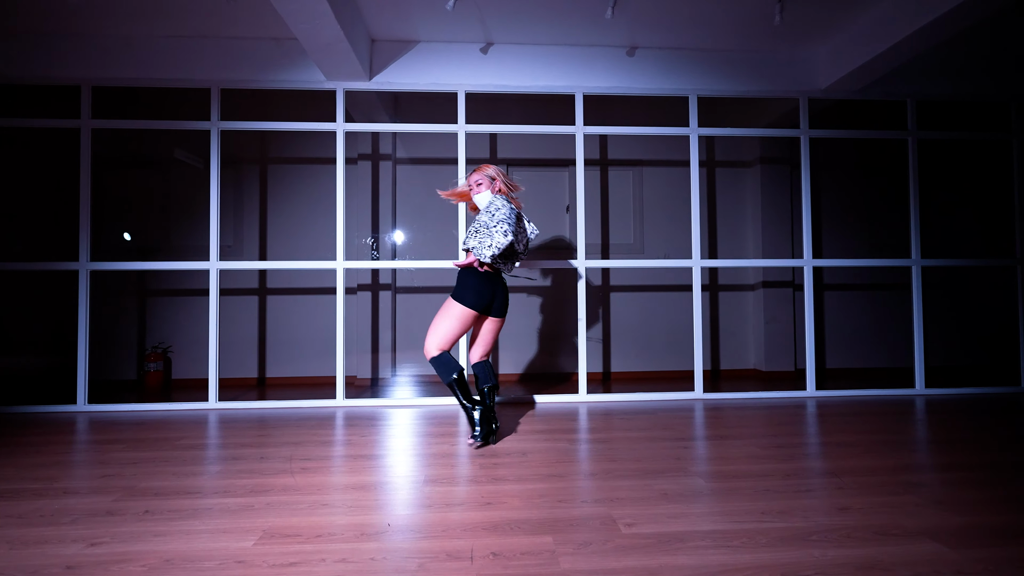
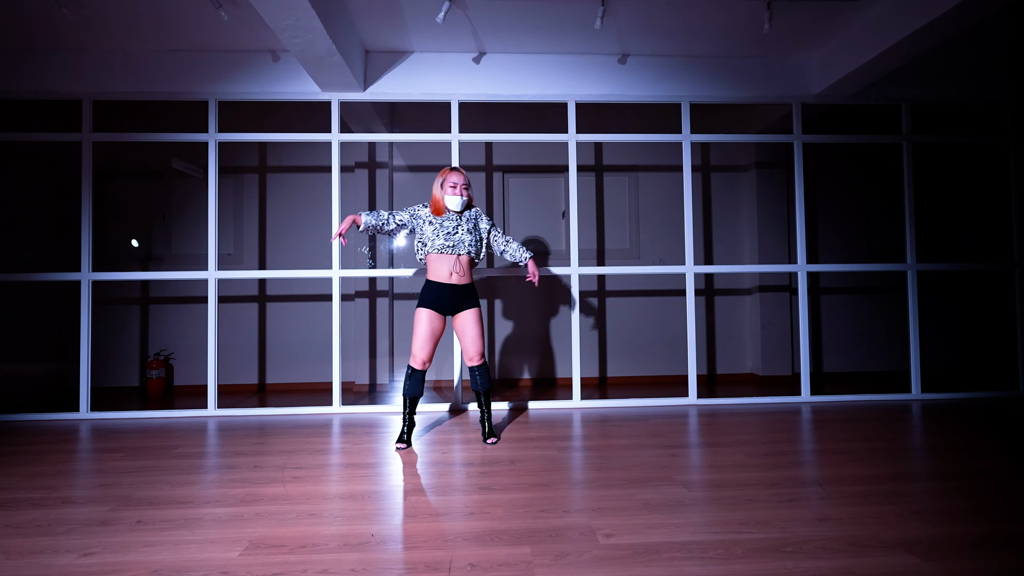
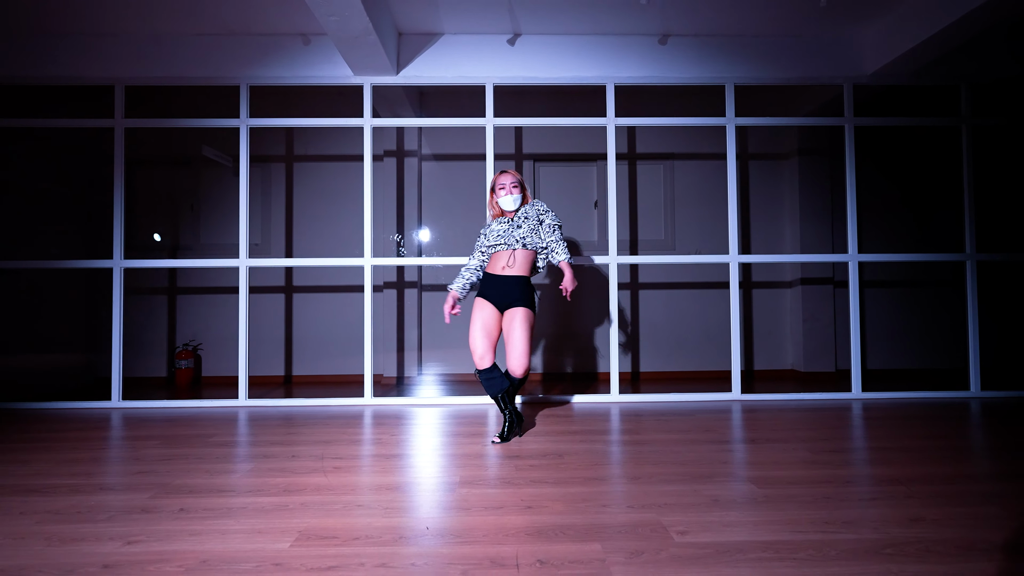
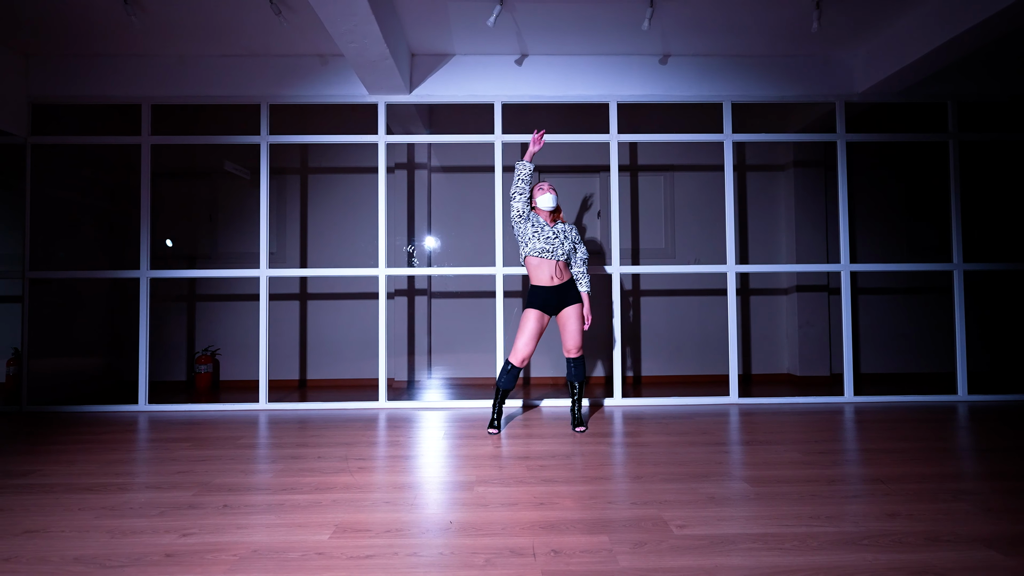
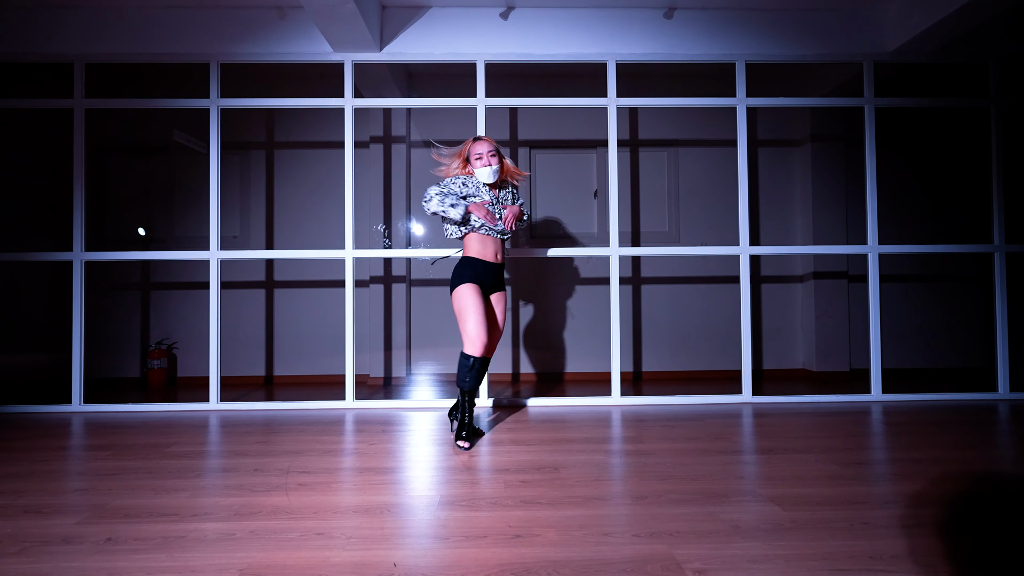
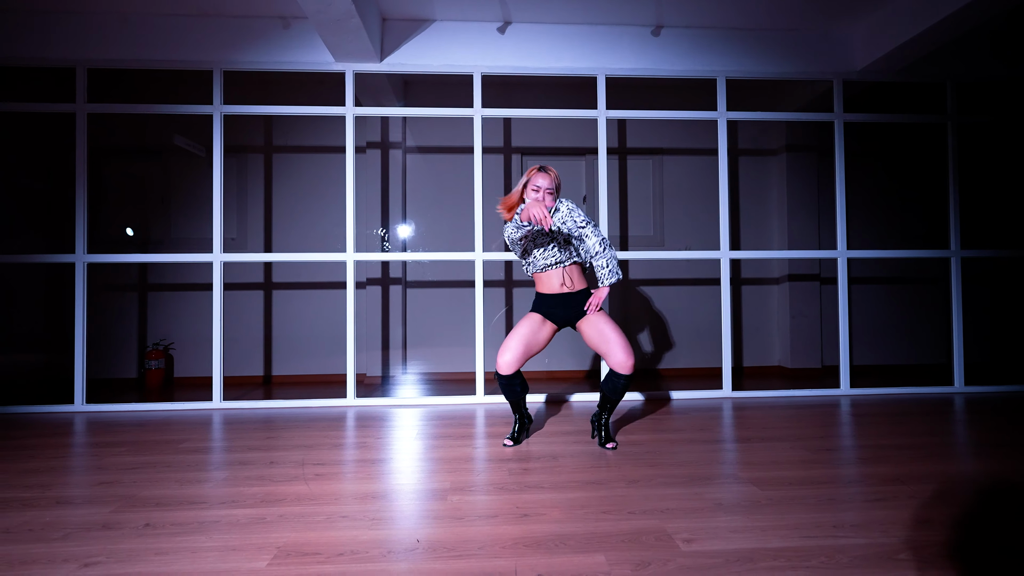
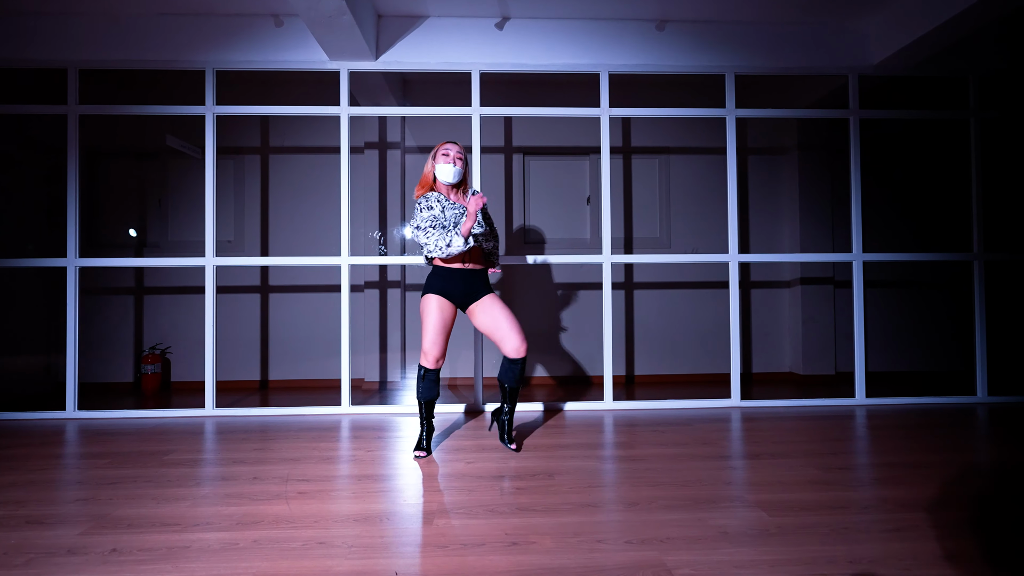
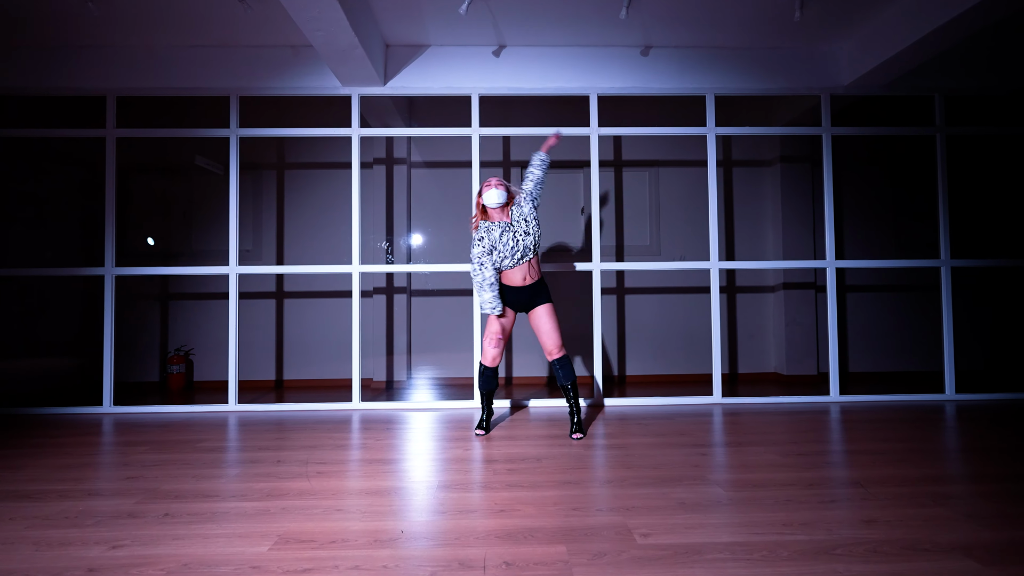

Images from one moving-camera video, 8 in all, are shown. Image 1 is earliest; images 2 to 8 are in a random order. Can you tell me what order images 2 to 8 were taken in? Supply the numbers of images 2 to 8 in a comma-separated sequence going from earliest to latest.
6, 2, 7, 8, 5, 3, 4
